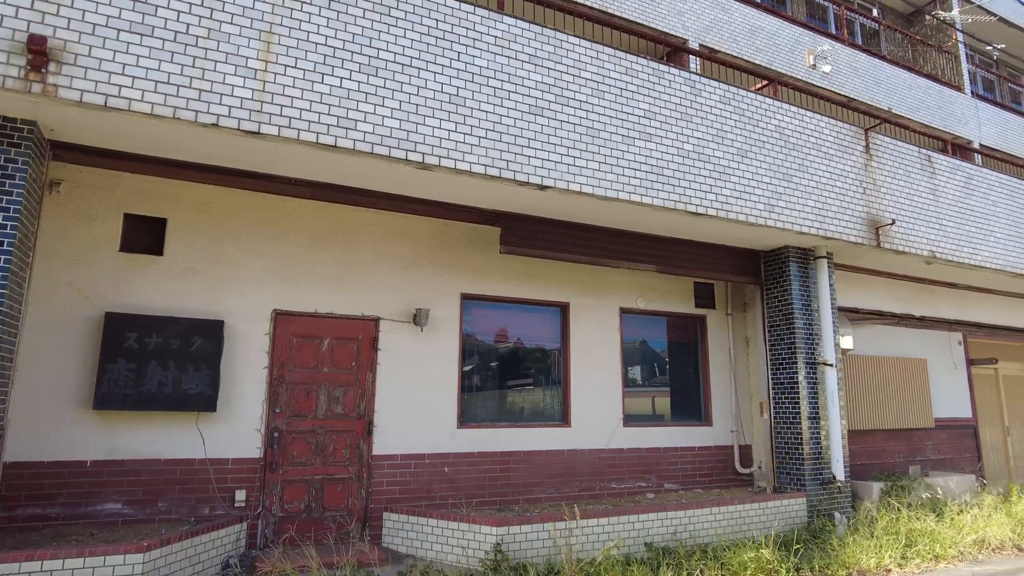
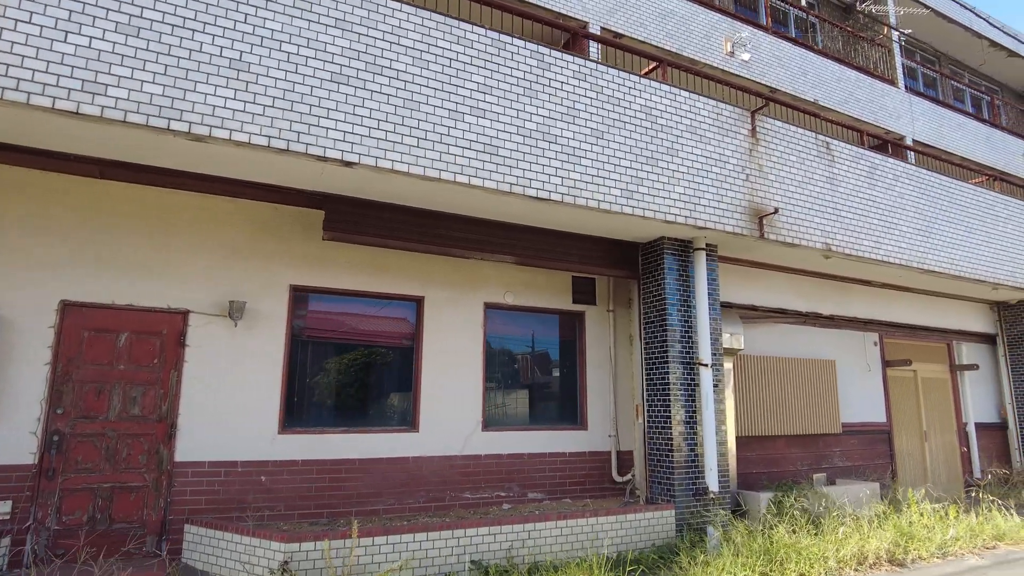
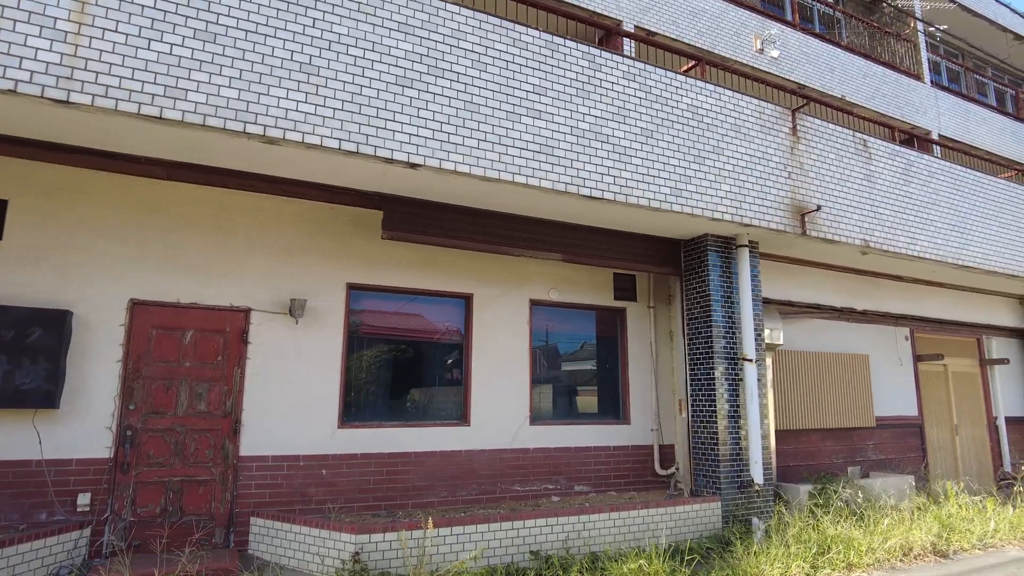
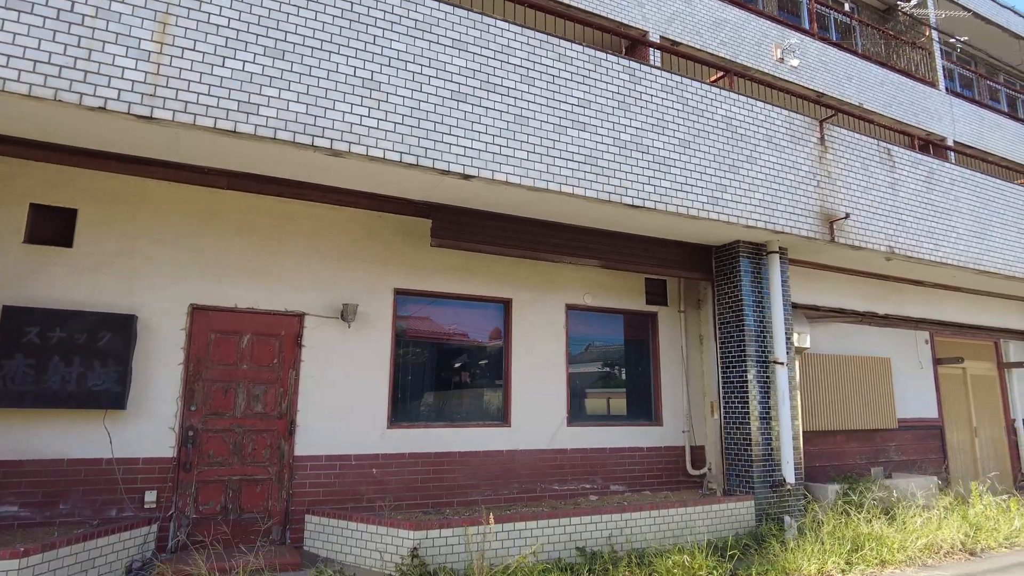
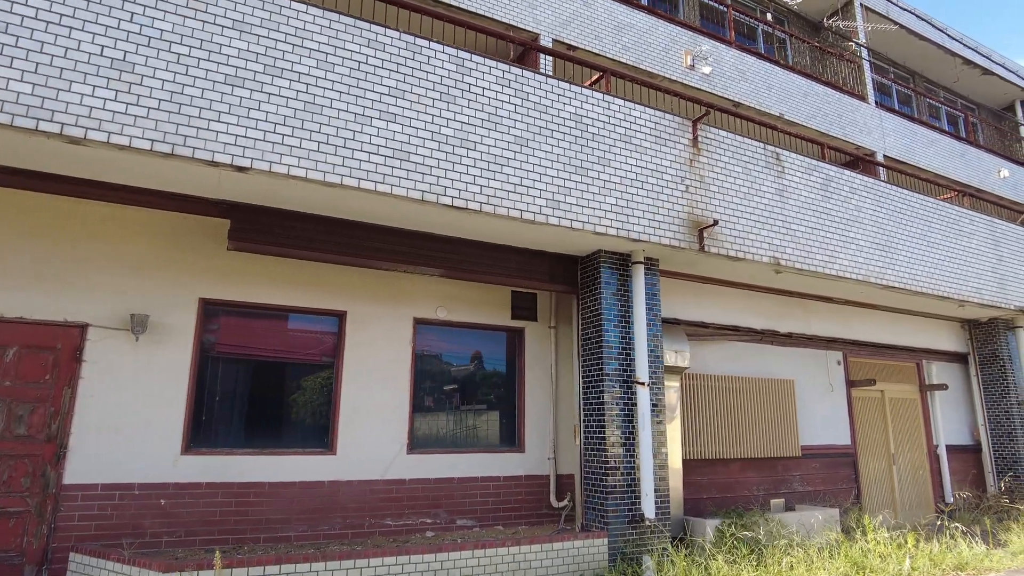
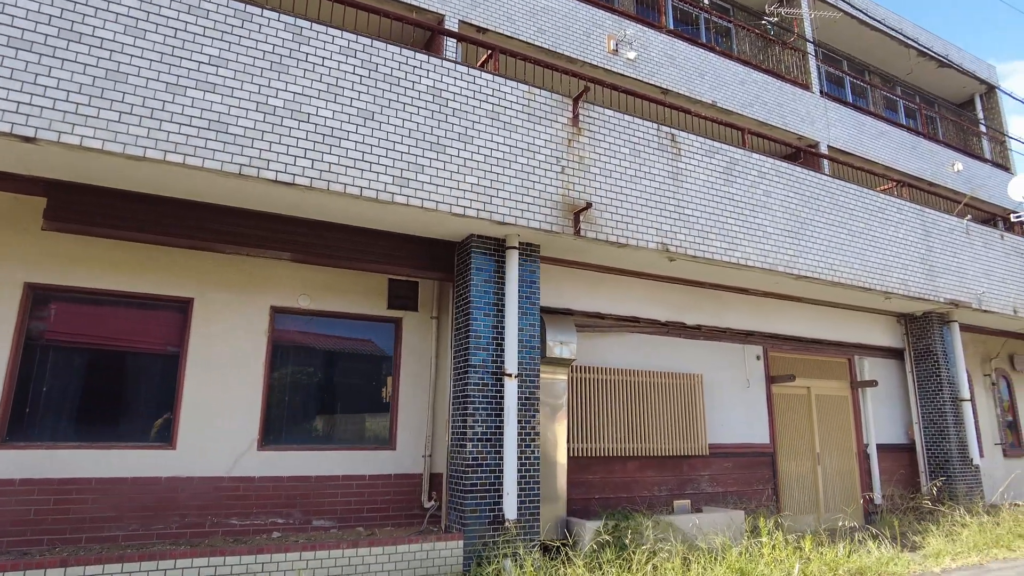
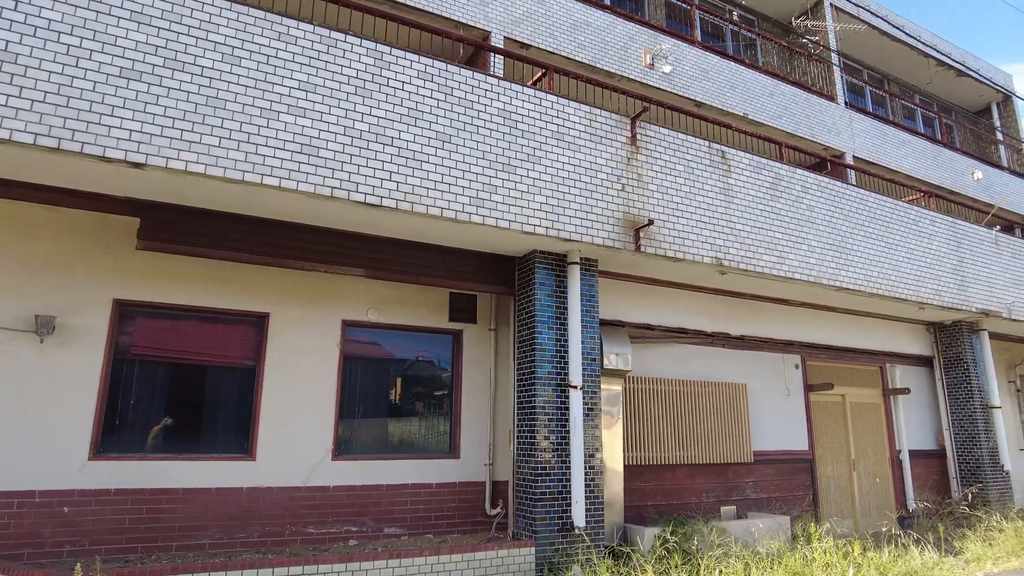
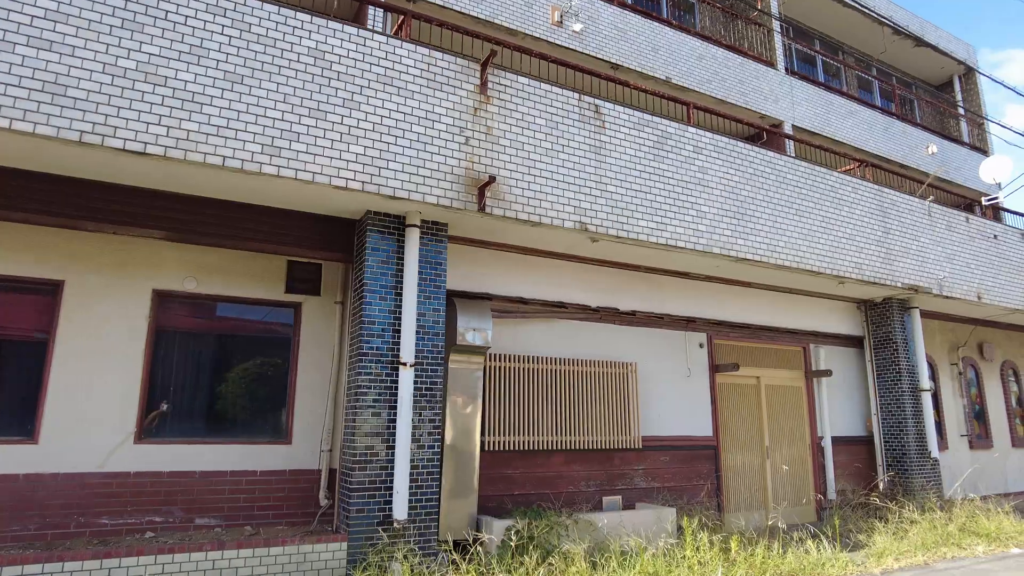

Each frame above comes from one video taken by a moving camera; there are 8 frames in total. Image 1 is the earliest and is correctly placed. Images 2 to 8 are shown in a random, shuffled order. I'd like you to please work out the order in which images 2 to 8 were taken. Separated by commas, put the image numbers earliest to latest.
4, 3, 2, 5, 7, 6, 8
